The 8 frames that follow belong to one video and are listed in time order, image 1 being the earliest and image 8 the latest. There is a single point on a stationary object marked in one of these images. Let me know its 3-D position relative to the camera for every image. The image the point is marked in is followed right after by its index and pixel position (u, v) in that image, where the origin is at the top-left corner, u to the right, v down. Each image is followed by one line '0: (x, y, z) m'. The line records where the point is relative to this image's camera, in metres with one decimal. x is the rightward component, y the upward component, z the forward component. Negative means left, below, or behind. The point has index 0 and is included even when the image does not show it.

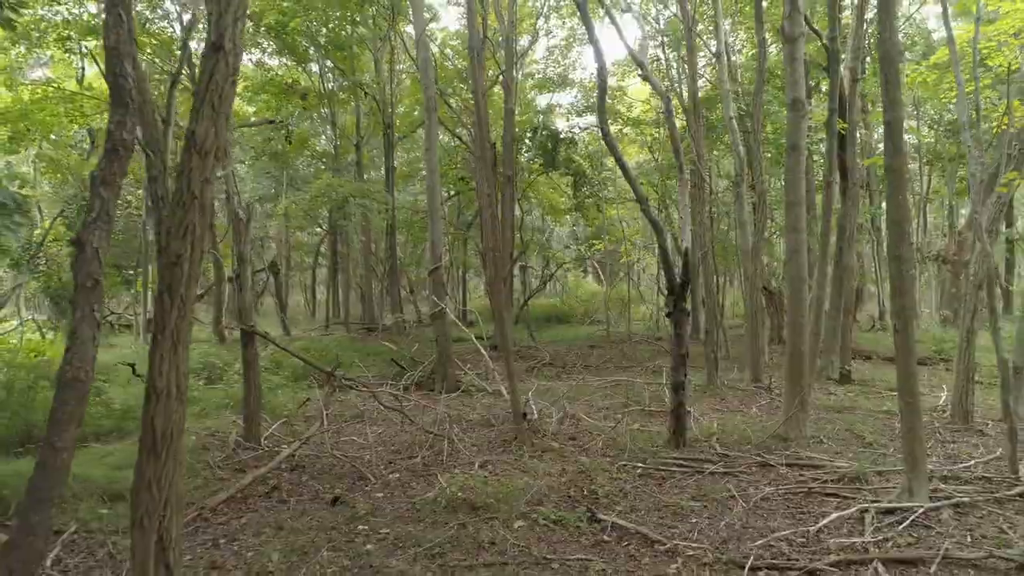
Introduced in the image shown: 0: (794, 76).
0: (+2.4, +1.8, +6.4) m
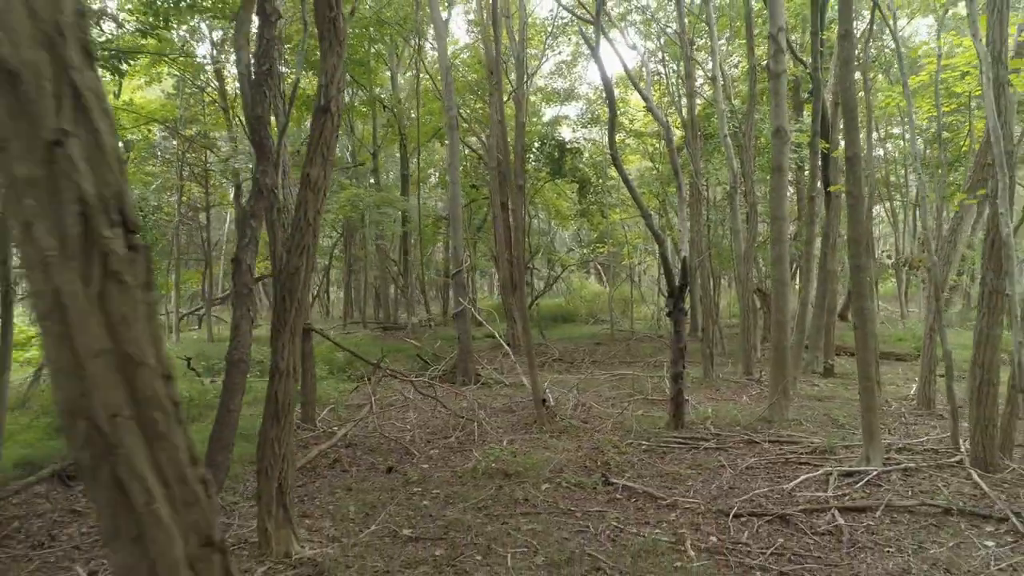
0: (+2.6, +1.8, +7.3) m
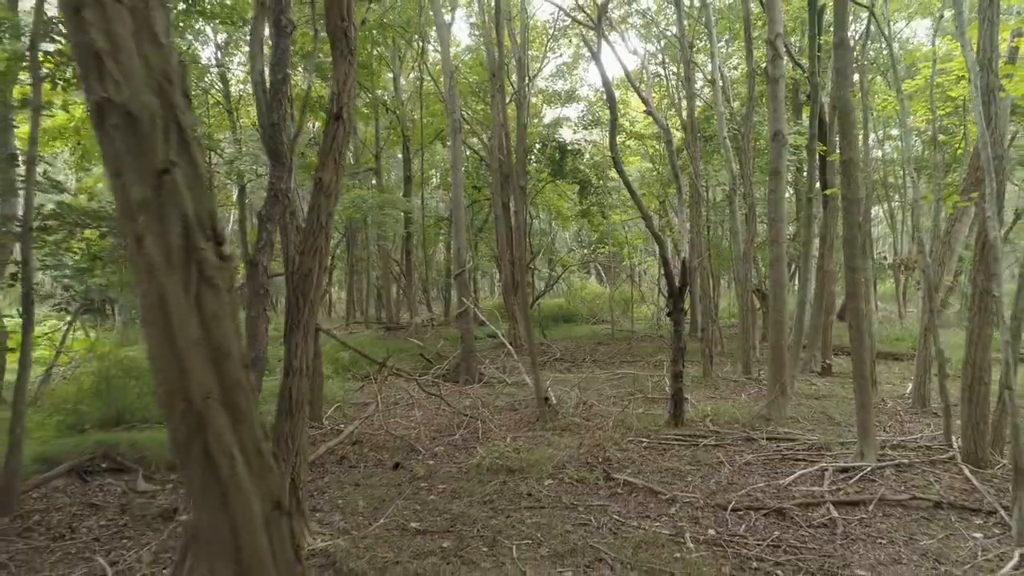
0: (+2.6, +1.8, +7.5) m
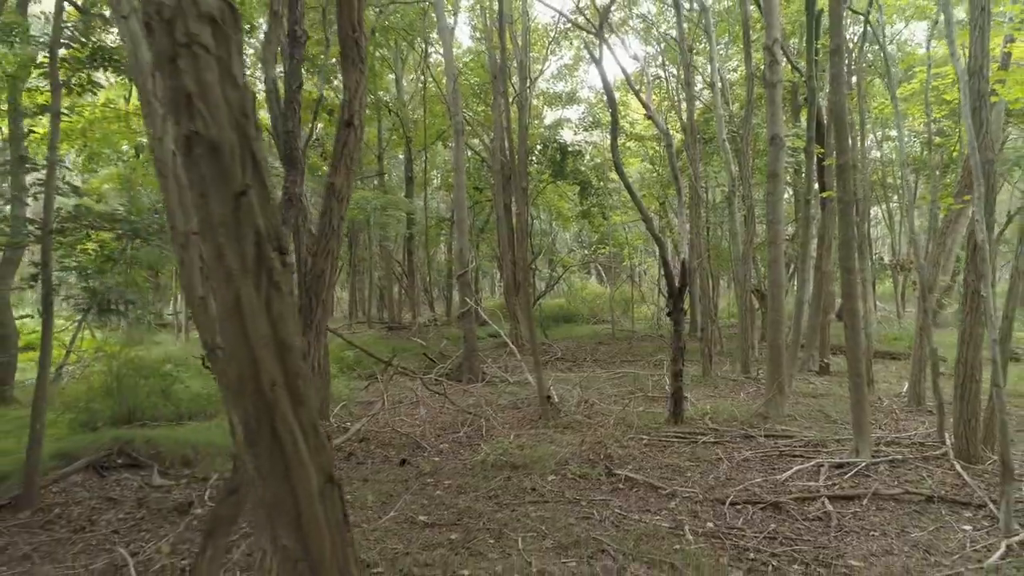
0: (+2.6, +1.8, +7.6) m
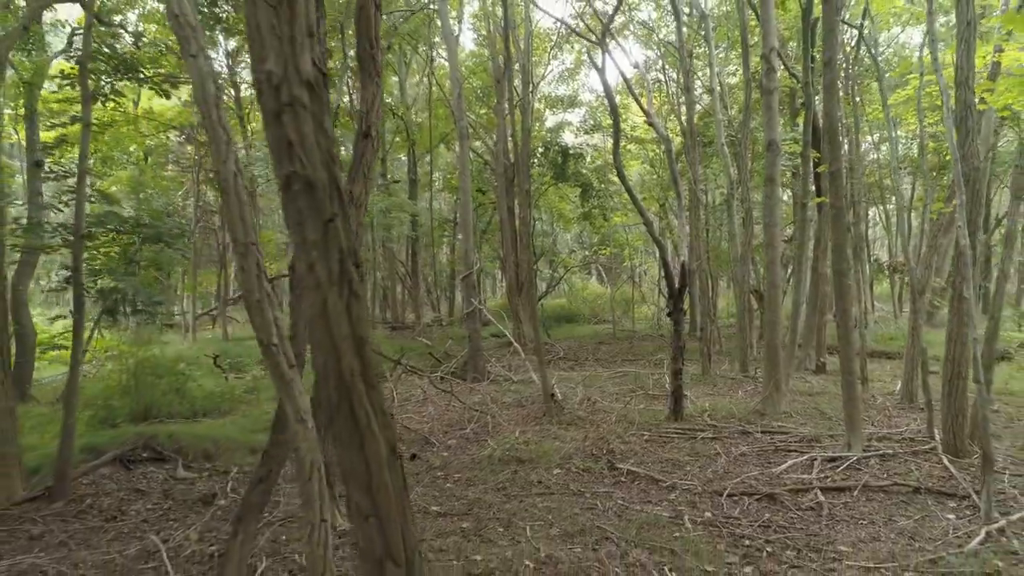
0: (+2.7, +1.7, +7.9) m
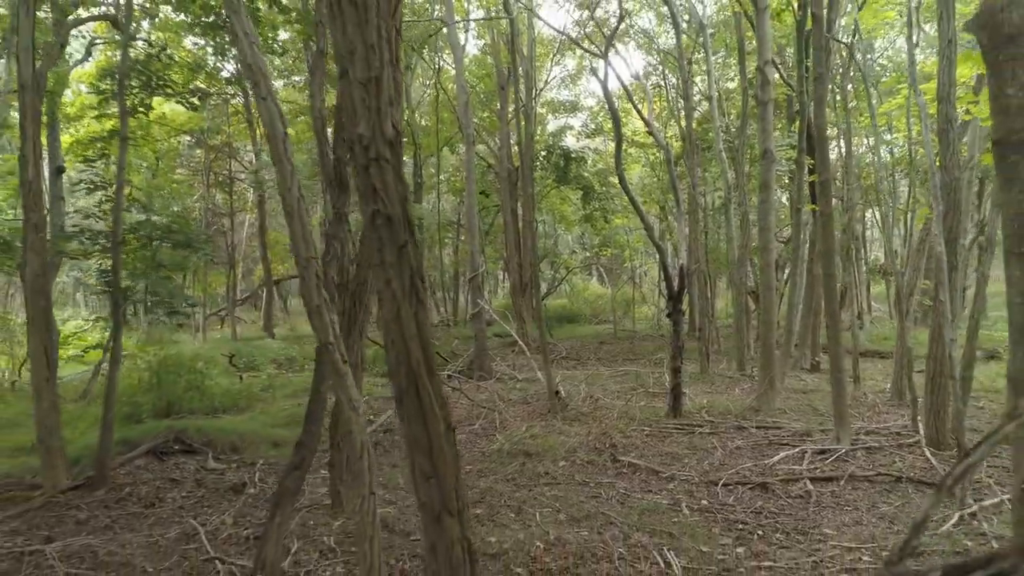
0: (+2.7, +1.7, +8.2) m
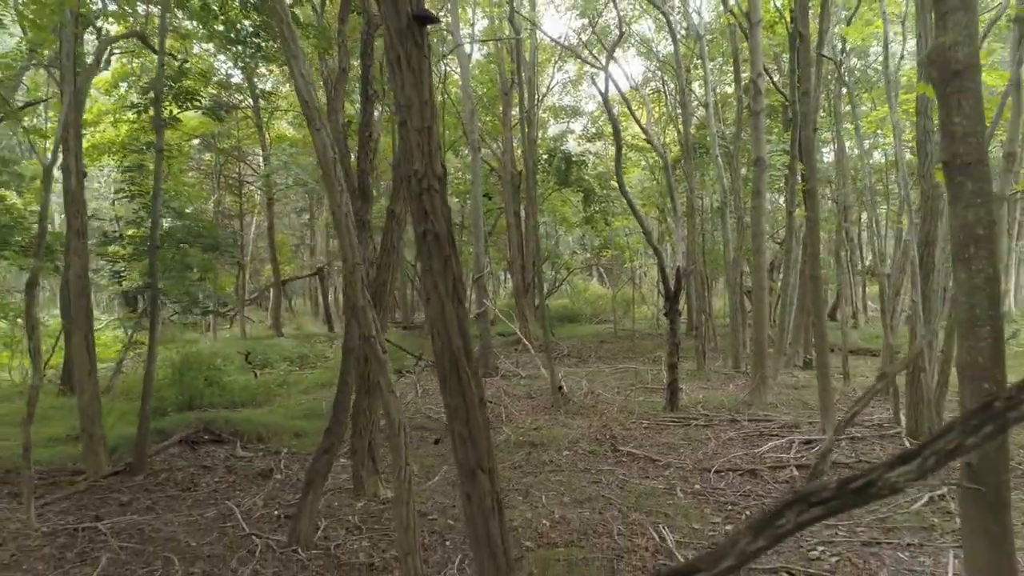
0: (+2.8, +1.7, +8.6) m
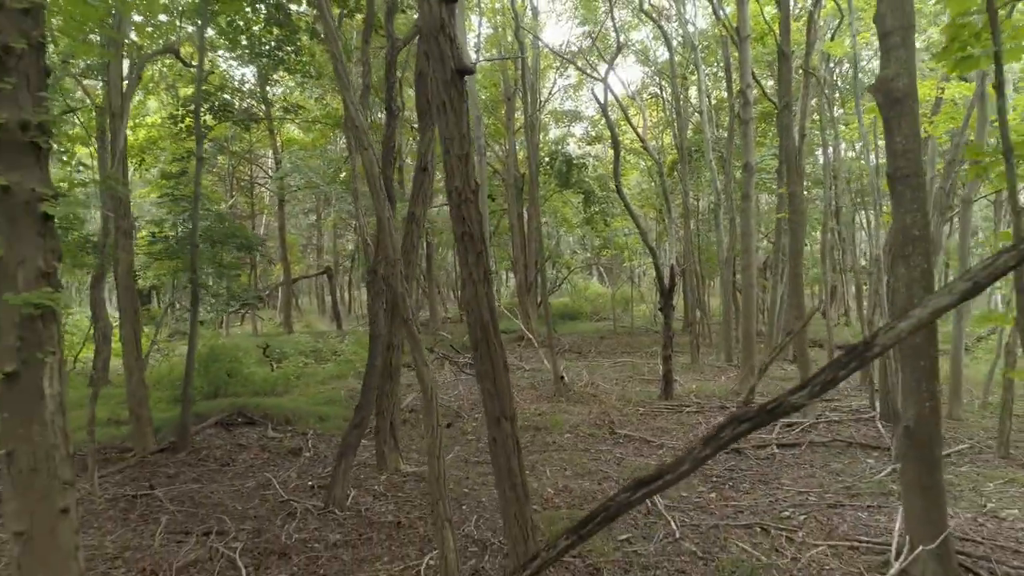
0: (+2.9, +1.8, +9.2) m
